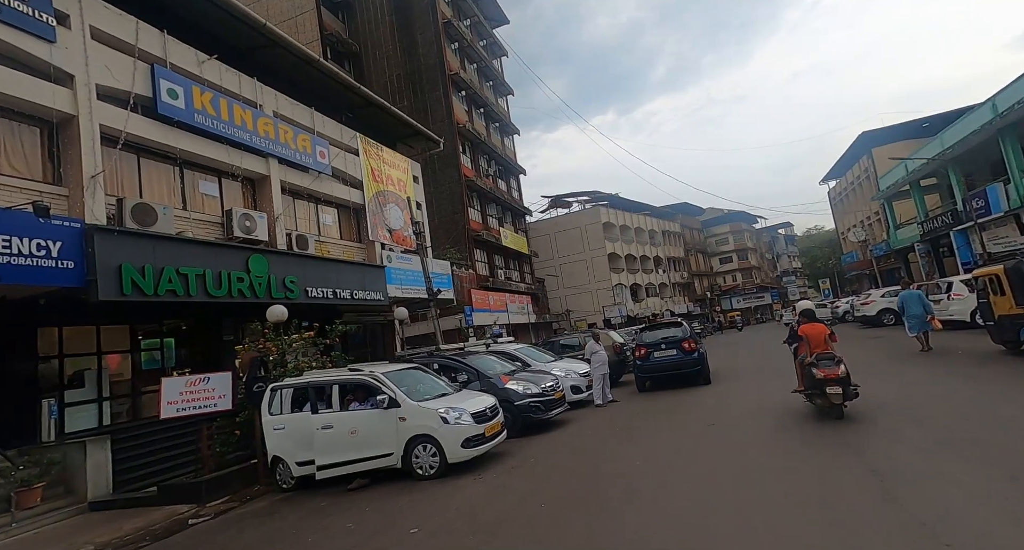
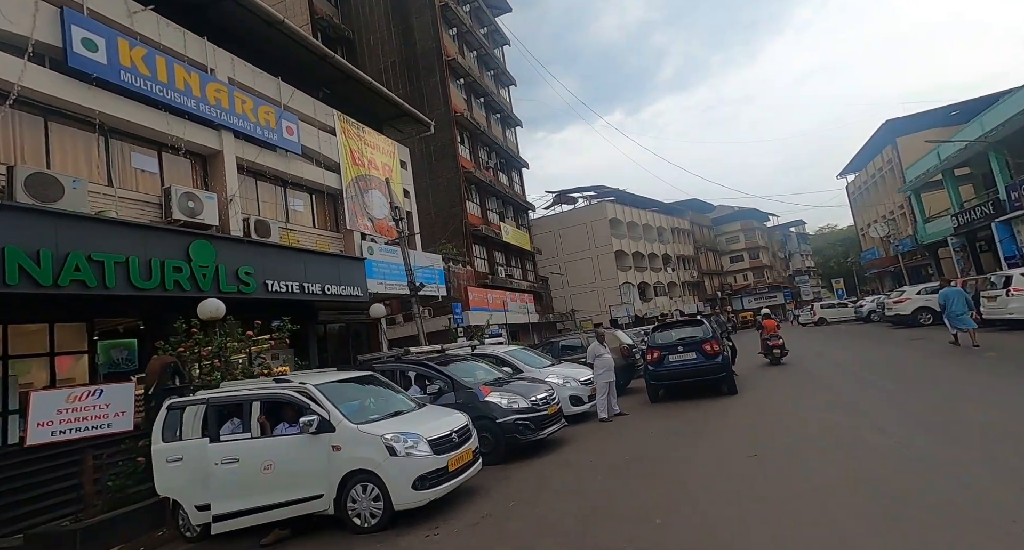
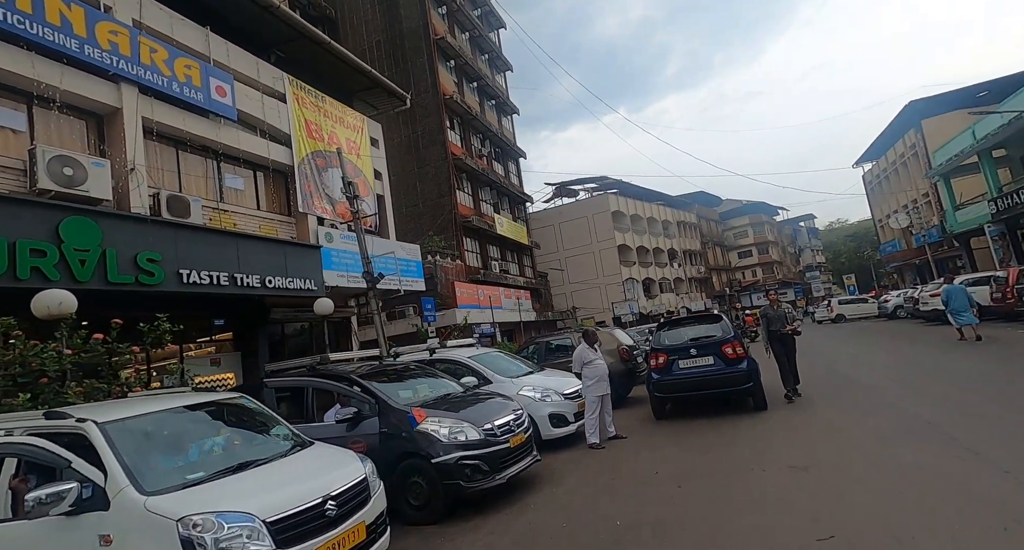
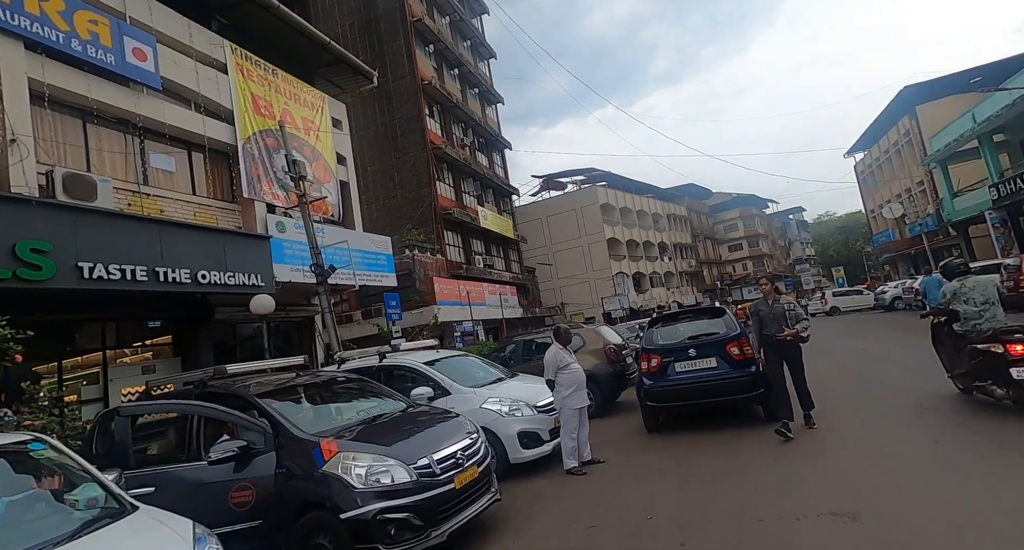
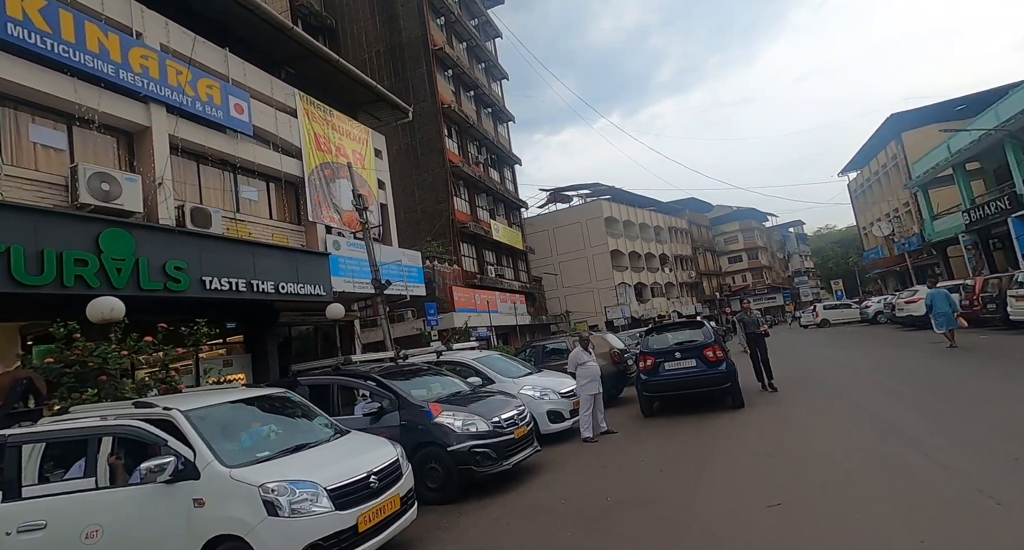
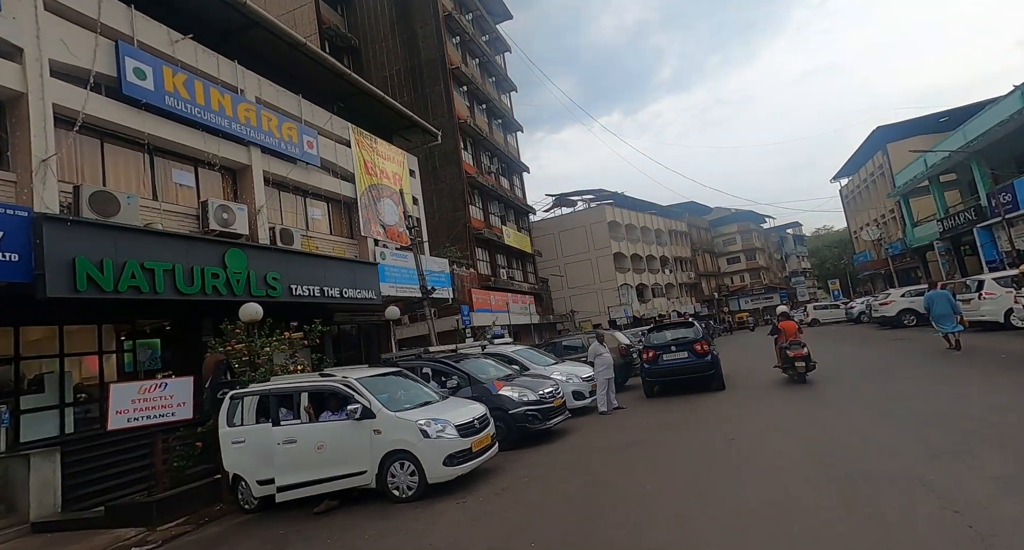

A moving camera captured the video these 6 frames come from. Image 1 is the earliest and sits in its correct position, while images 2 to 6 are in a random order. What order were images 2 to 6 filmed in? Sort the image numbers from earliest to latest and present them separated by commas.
6, 2, 5, 3, 4
